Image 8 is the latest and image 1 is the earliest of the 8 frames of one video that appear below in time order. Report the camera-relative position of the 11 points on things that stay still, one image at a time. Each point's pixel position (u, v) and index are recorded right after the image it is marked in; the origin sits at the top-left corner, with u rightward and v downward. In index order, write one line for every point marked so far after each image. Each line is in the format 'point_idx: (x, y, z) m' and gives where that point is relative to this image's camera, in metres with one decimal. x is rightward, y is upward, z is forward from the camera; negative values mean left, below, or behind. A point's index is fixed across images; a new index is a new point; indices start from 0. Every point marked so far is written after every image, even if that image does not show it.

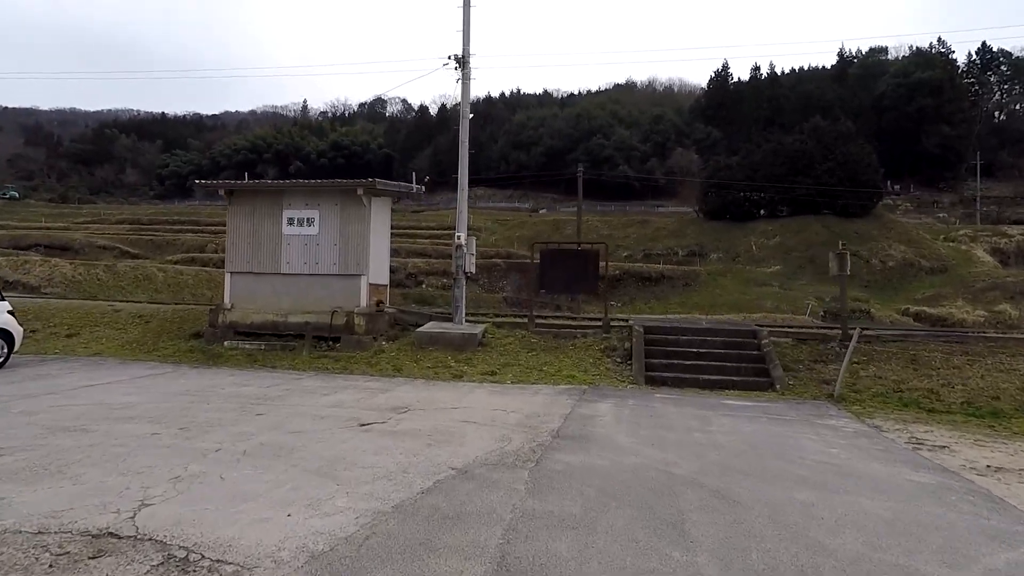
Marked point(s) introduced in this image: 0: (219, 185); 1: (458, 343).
0: (-7.0, +2.5, +14.1) m
1: (-1.2, -1.3, +13.1) m
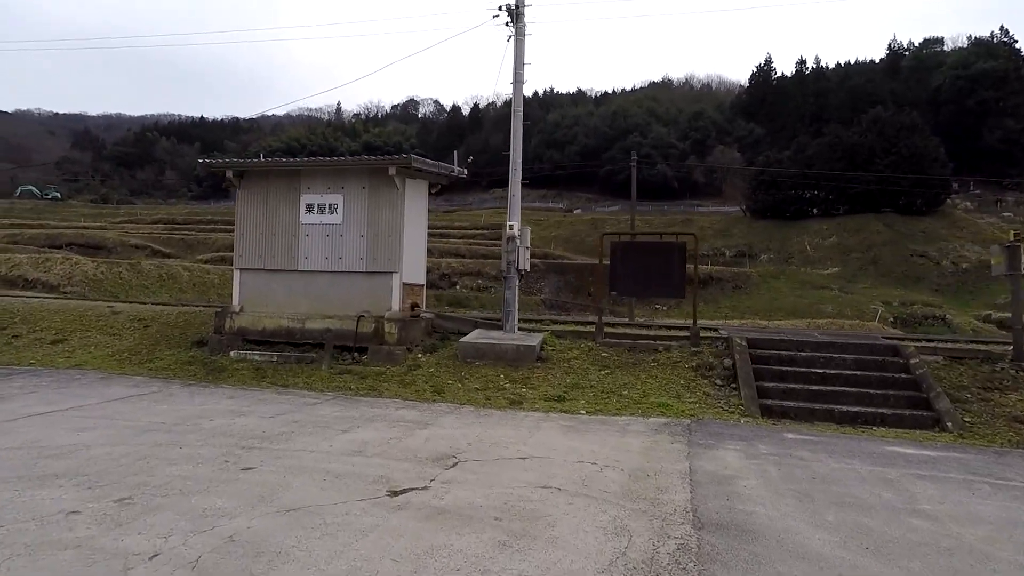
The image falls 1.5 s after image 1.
0: (-5.7, +2.5, +11.9) m
1: (0.0, -1.3, +10.6) m
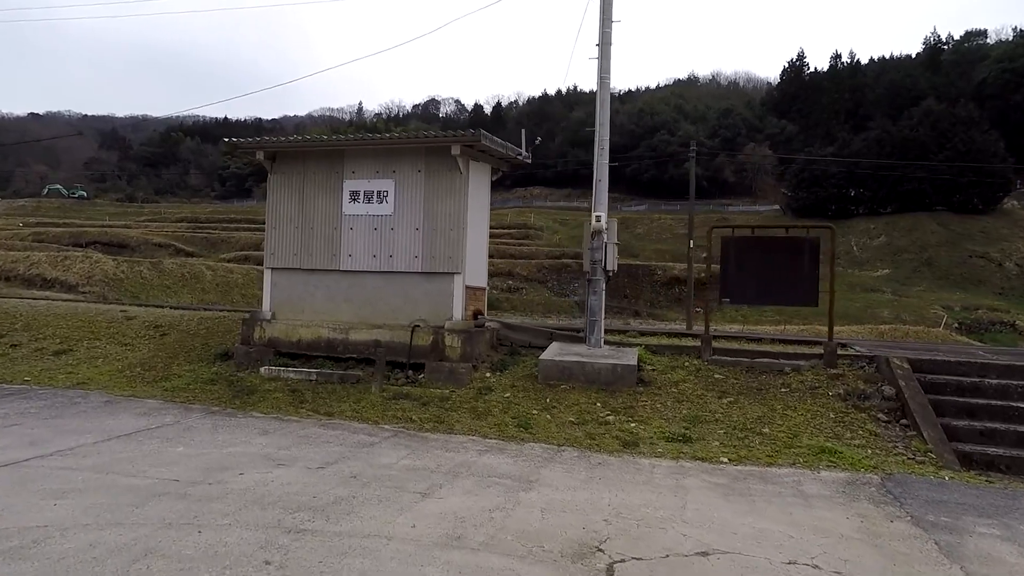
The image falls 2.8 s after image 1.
0: (-4.3, +2.4, +10.0) m
1: (+1.3, -1.4, +8.5) m
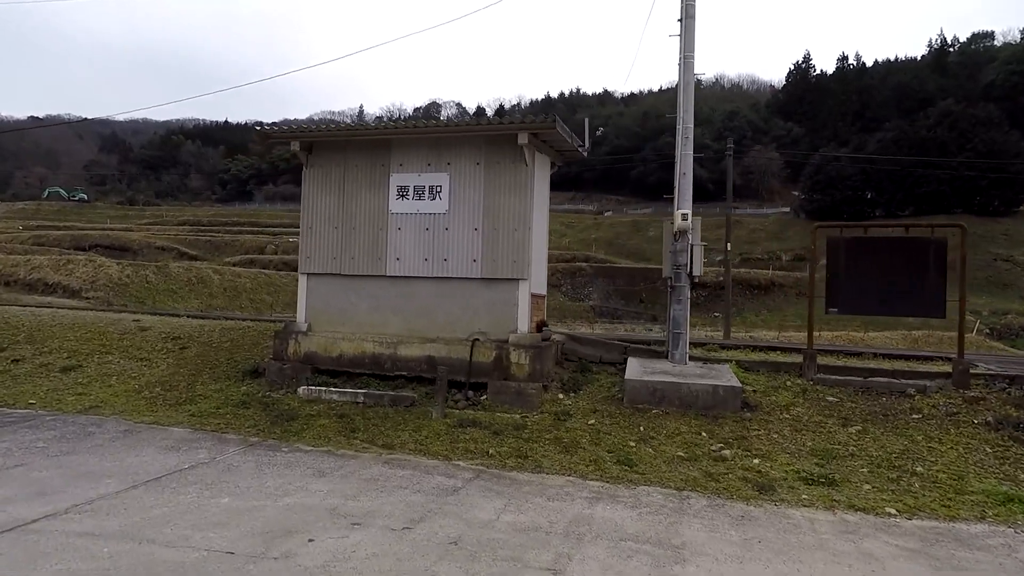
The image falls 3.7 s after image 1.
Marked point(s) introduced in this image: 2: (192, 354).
0: (-3.3, +2.3, +8.8) m
1: (+2.4, -1.5, +7.3) m
2: (-5.3, -1.1, +9.8) m
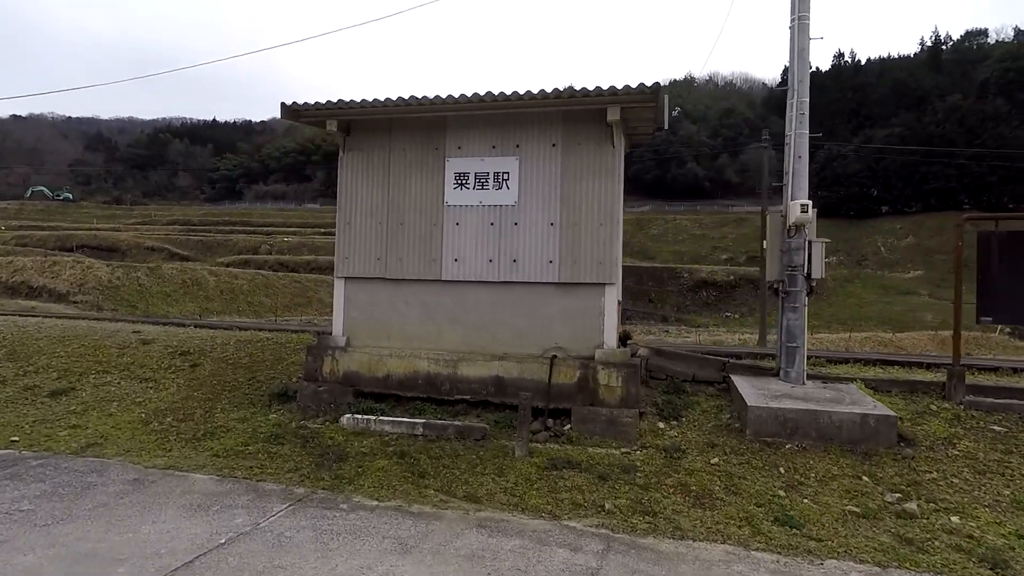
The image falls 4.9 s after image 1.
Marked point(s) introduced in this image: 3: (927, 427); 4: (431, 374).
0: (-2.3, +2.2, +7.4) m
1: (+3.4, -1.5, +6.0) m
2: (-4.3, -1.2, +8.3) m
3: (+4.4, -1.5, +6.3) m
4: (-1.0, -1.1, +7.3) m
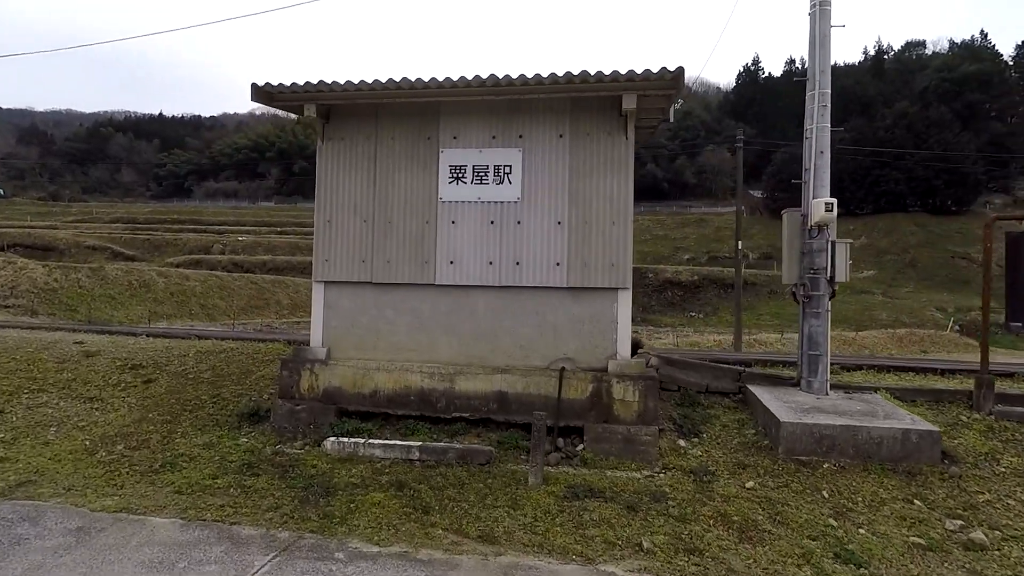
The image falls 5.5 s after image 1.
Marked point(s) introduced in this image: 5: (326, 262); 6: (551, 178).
0: (-2.2, +2.1, +6.5) m
1: (+3.5, -1.6, +5.5) m
2: (-4.3, -1.3, +7.3) m
3: (+4.5, -1.5, +5.9) m
4: (-1.0, -1.1, +6.5) m
5: (-2.2, +0.3, +6.9) m
6: (+0.4, +1.2, +6.6) m
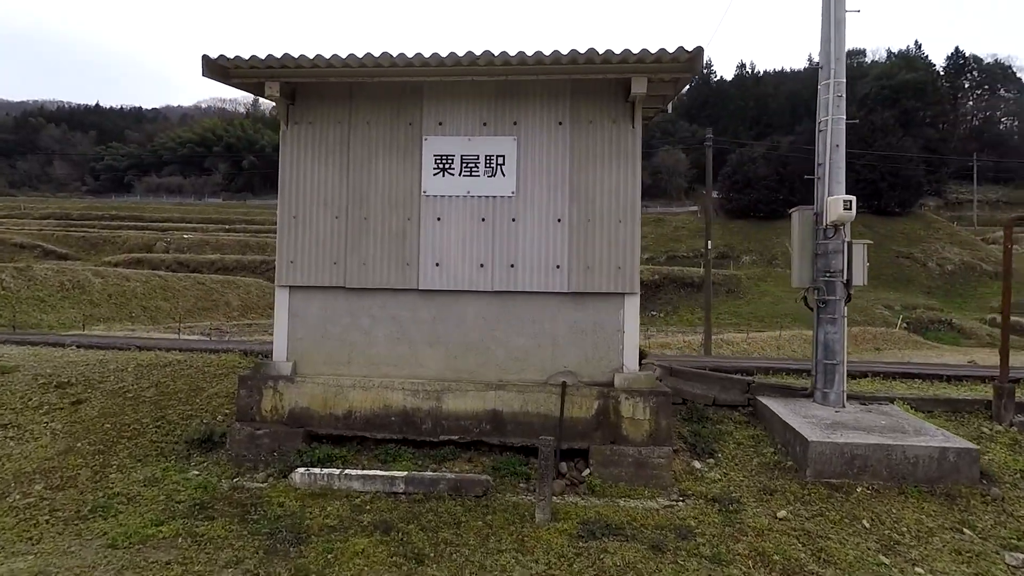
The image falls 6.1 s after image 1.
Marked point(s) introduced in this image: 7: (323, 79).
0: (-2.3, +2.1, +5.6) m
1: (+3.6, -1.6, +5.0) m
2: (-4.4, -1.3, +6.3) m
3: (+4.5, -1.6, +5.5) m
4: (-1.0, -1.2, +5.7) m
5: (-2.2, +0.2, +6.0) m
6: (+0.4, +1.2, +5.9) m
7: (-1.9, +2.1, +5.8) m
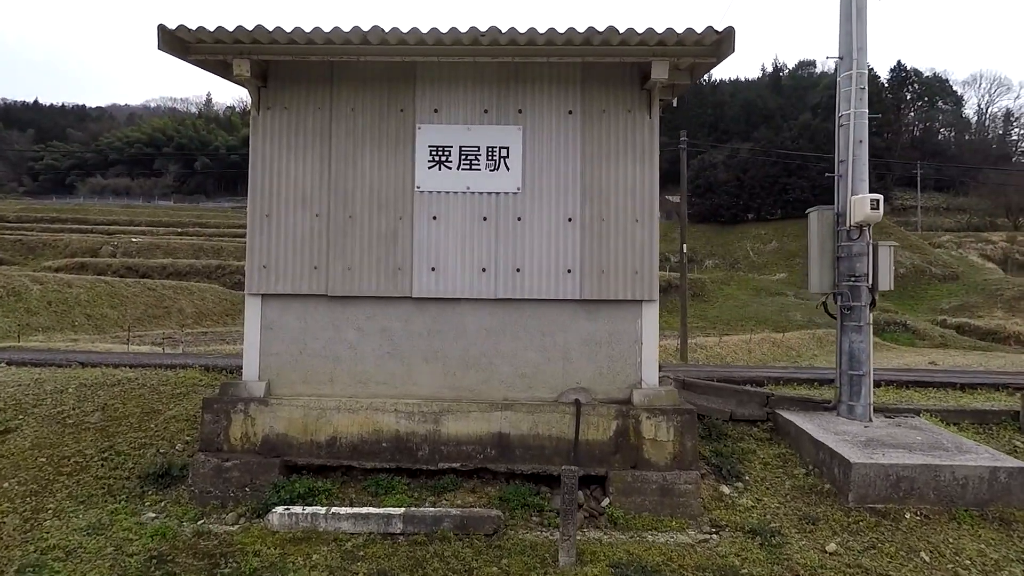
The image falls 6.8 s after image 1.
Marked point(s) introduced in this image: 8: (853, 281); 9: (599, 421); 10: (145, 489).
0: (-2.2, +2.0, +4.9) m
1: (+3.7, -1.7, +4.6) m
2: (-4.4, -1.4, +5.3) m
3: (+4.6, -1.6, +5.1) m
4: (-0.9, -1.2, +5.0) m
5: (-2.2, +0.2, +5.2) m
6: (+0.4, +1.1, +5.3) m
7: (-1.8, +2.0, +5.1) m
8: (+3.4, +0.1, +5.9) m
9: (+0.7, -1.1, +5.0) m
10: (-3.0, -1.7, +4.9) m
